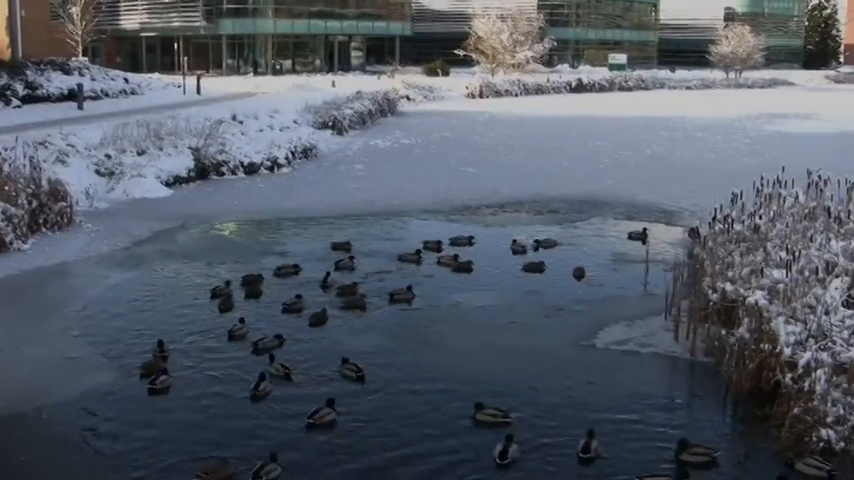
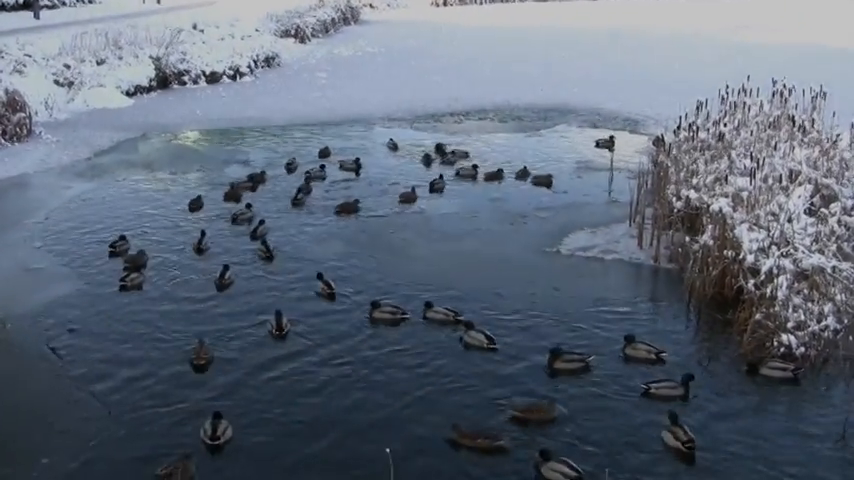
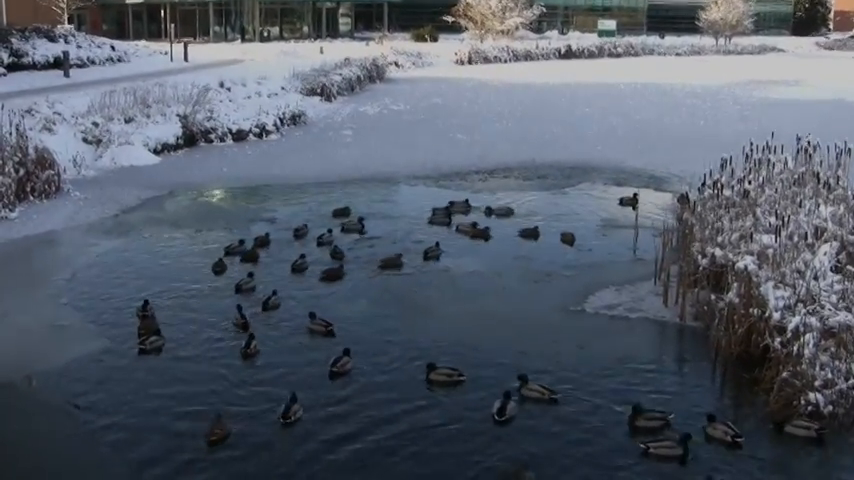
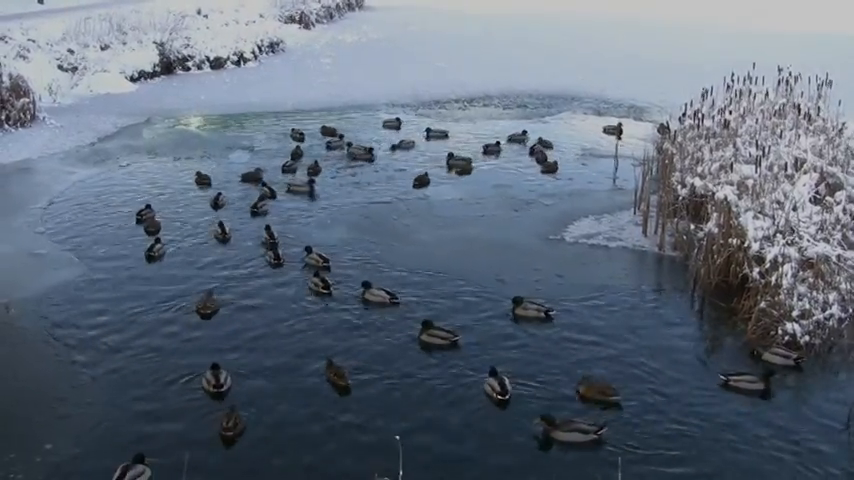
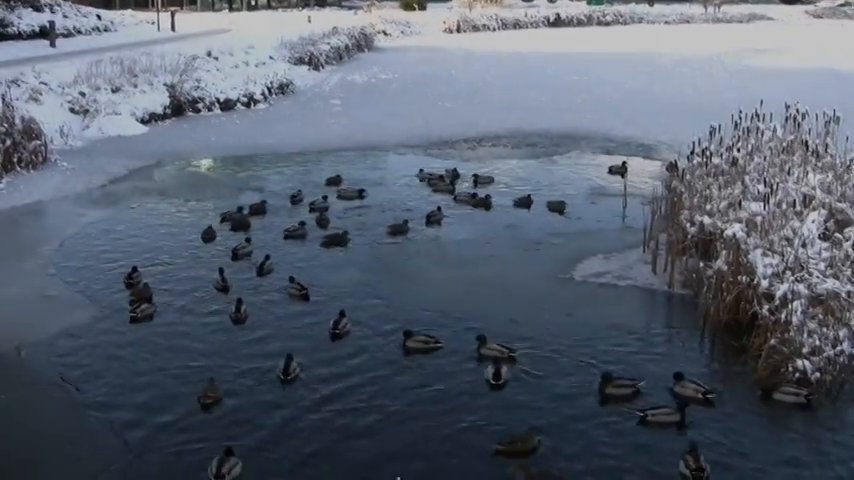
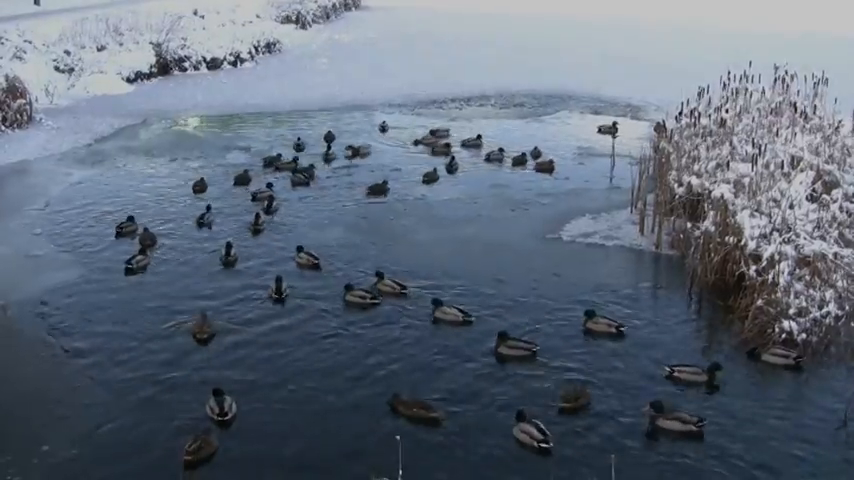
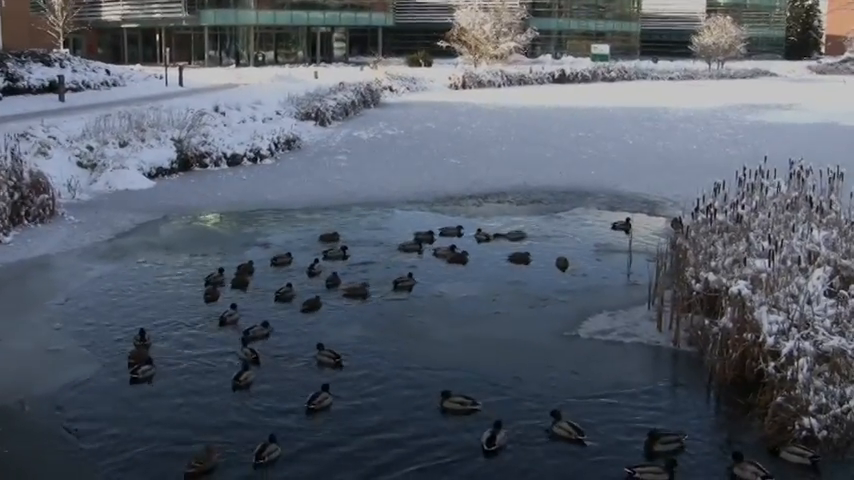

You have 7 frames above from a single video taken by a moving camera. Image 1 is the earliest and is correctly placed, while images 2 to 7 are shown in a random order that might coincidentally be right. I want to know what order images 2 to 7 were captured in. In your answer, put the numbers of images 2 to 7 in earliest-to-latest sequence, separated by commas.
7, 3, 5, 2, 6, 4
